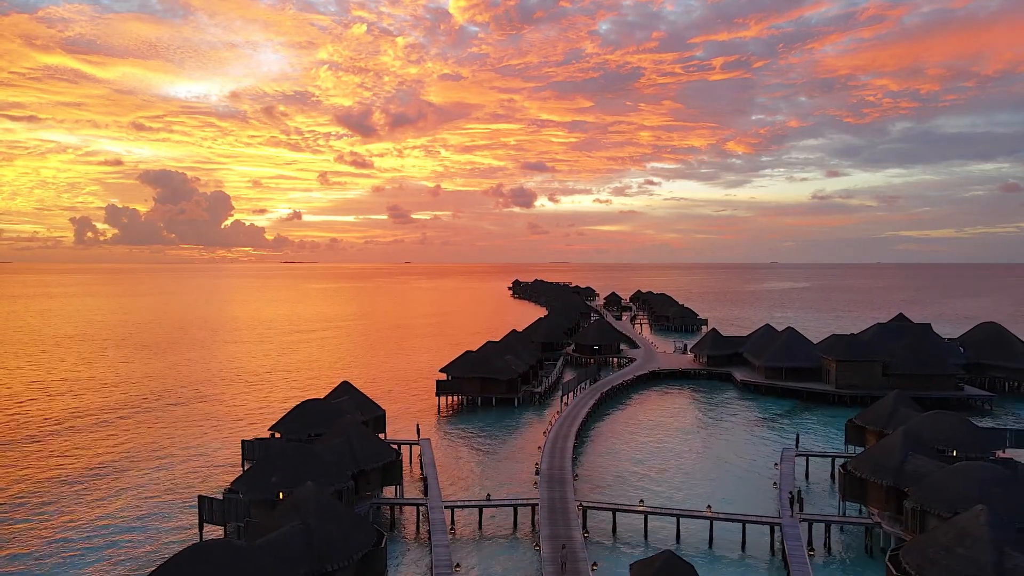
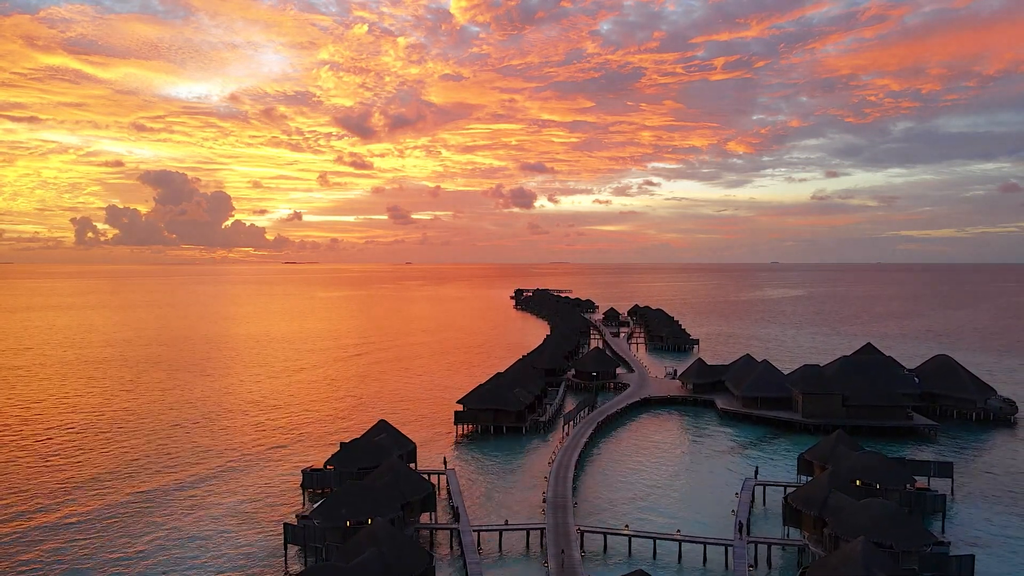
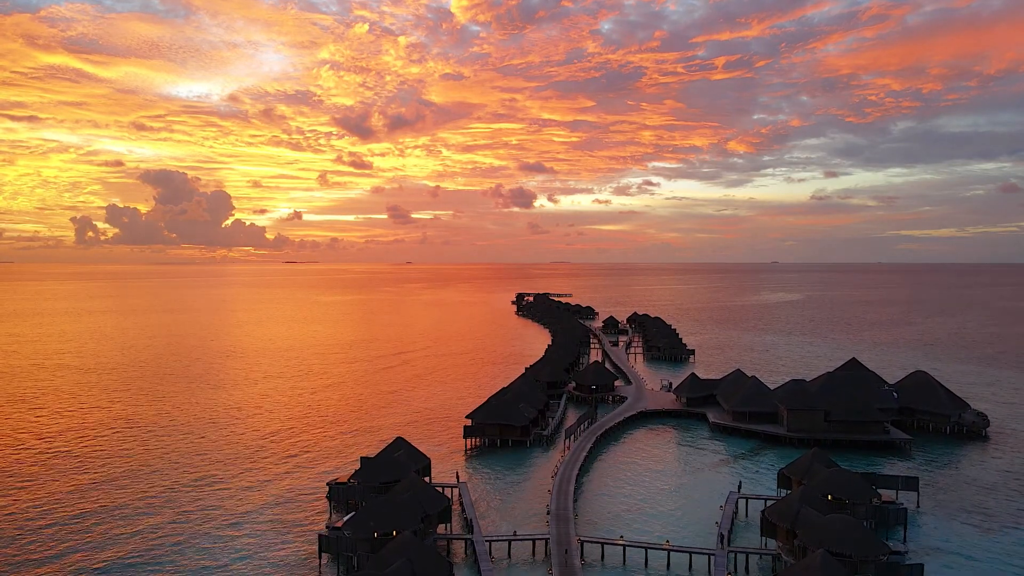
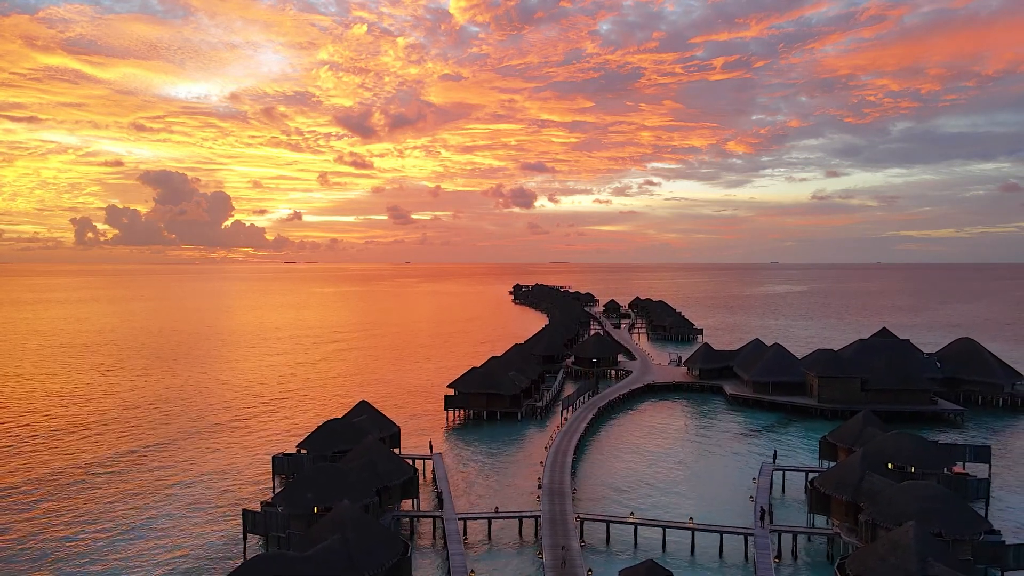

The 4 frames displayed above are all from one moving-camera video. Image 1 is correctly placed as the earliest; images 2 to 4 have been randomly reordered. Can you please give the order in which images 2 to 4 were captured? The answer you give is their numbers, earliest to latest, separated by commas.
4, 2, 3
